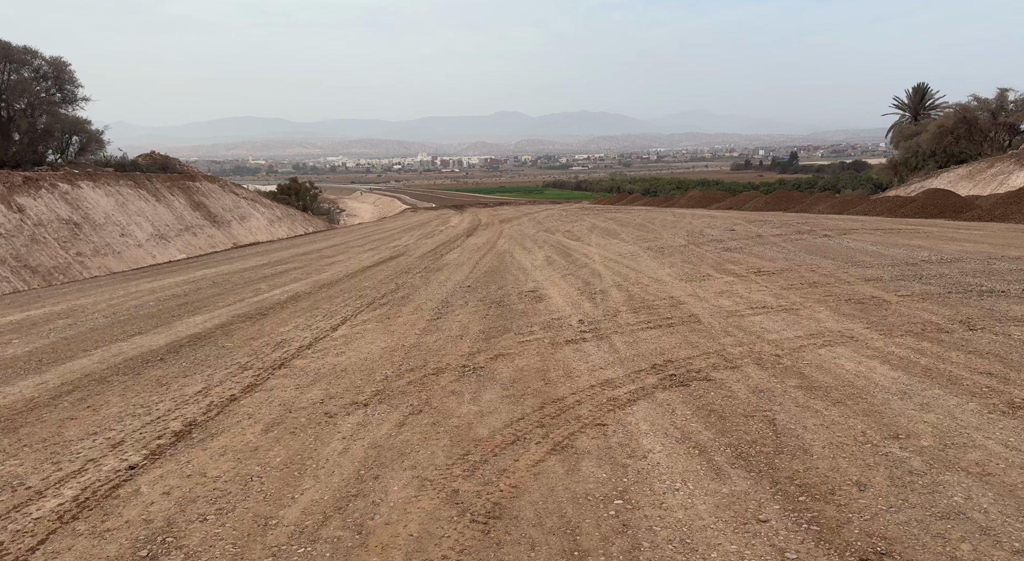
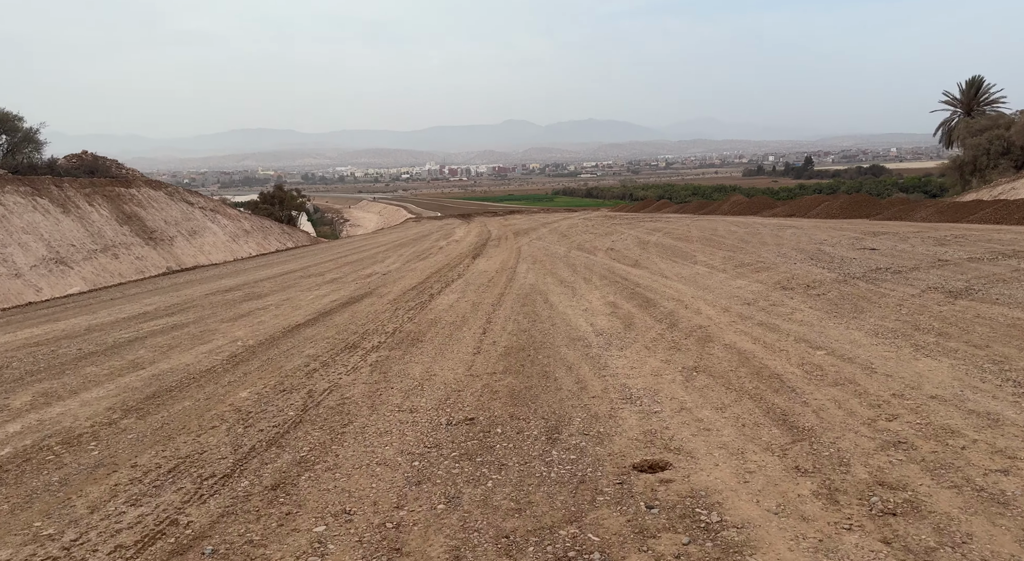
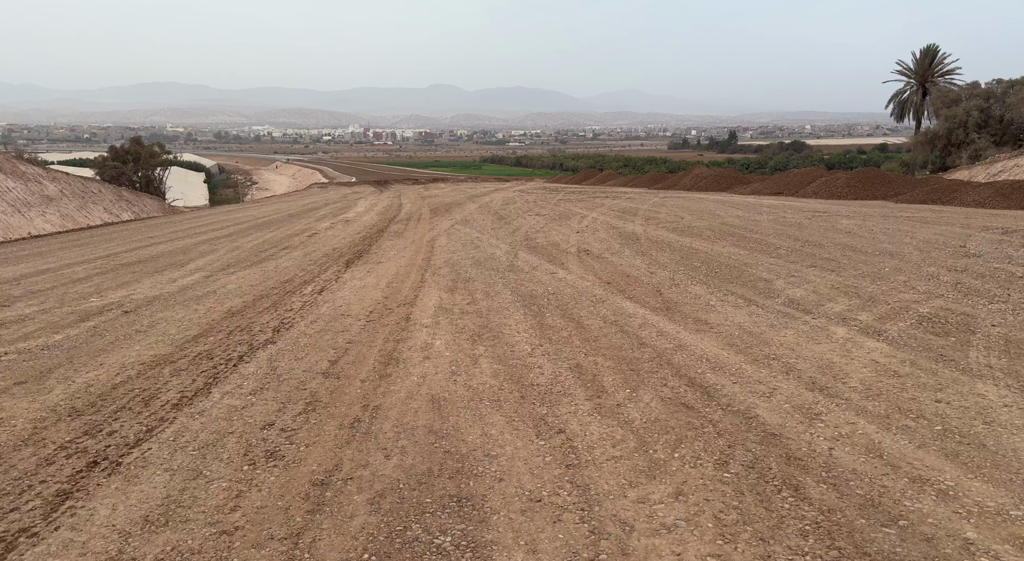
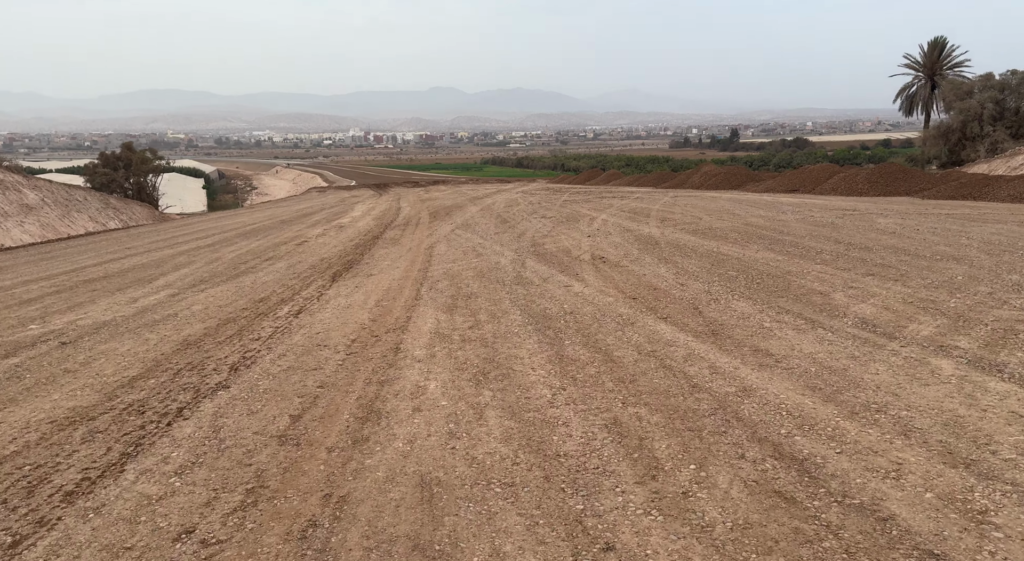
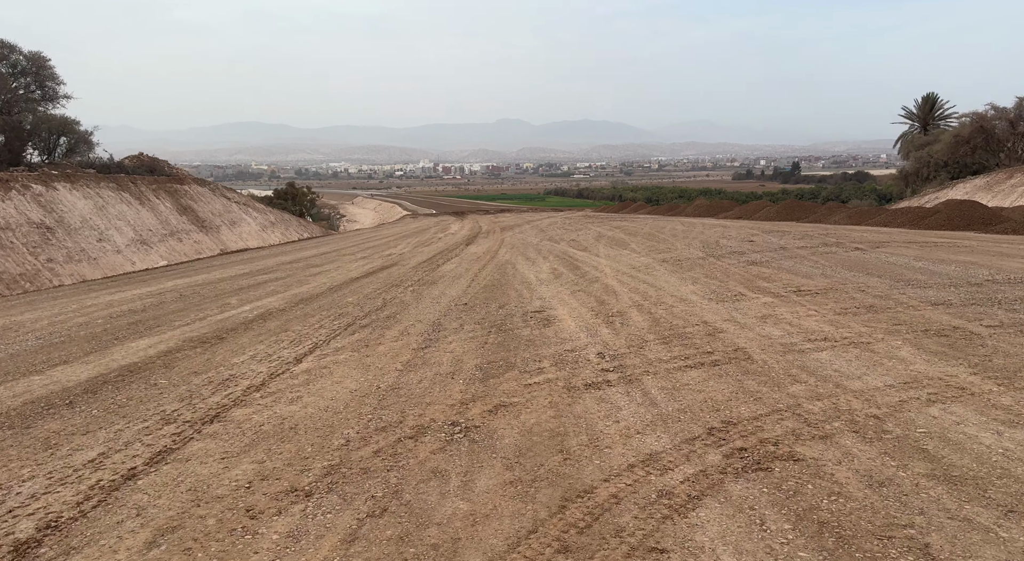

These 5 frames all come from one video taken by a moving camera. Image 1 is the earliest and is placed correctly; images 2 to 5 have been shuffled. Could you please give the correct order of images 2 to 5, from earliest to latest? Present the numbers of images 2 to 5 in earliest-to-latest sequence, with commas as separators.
5, 2, 3, 4
